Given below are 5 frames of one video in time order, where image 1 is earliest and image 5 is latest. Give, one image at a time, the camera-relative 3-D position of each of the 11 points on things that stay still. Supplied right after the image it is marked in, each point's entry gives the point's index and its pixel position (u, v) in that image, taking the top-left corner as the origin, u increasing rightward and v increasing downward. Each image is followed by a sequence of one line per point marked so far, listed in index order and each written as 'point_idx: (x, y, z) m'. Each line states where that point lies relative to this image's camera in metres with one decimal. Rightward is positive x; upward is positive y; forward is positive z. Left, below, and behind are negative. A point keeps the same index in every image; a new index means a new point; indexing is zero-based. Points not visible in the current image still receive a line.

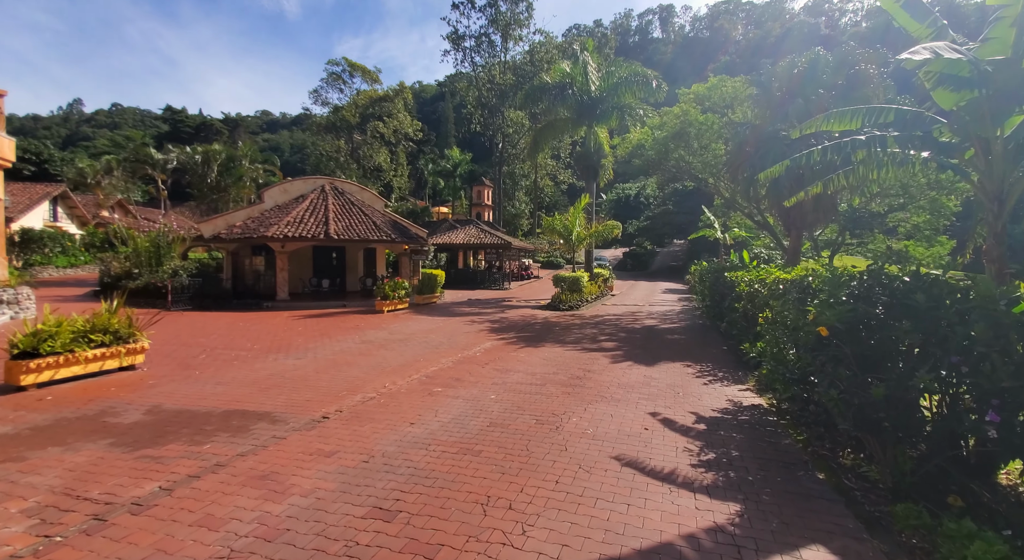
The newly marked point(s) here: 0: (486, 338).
0: (-0.6, -1.4, +11.7) m
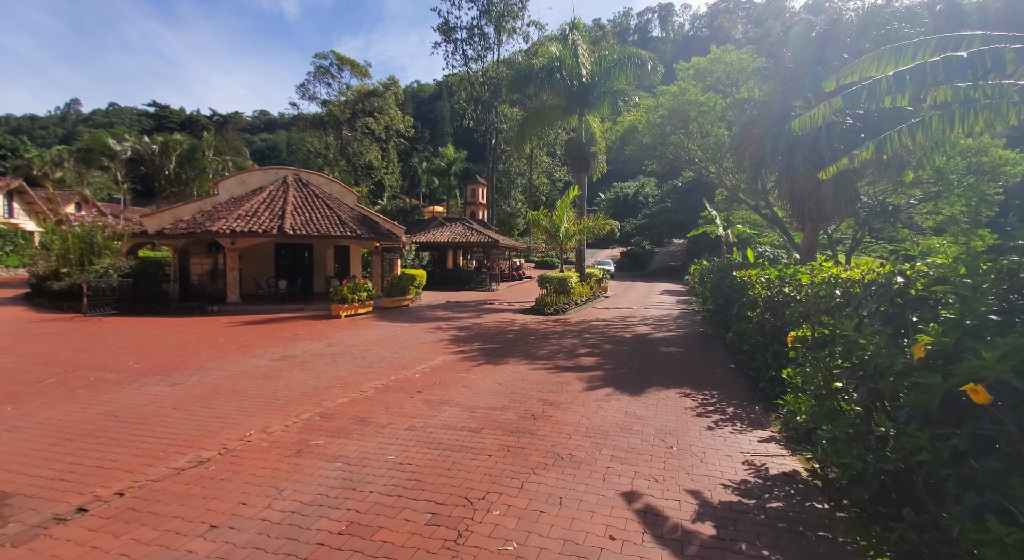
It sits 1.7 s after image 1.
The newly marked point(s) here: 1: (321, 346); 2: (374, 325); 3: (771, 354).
0: (-1.3, -1.4, +9.6) m
1: (-3.8, -1.3, +10.0) m
2: (-3.7, -1.2, +13.8) m
3: (+3.2, -0.9, +6.2) m
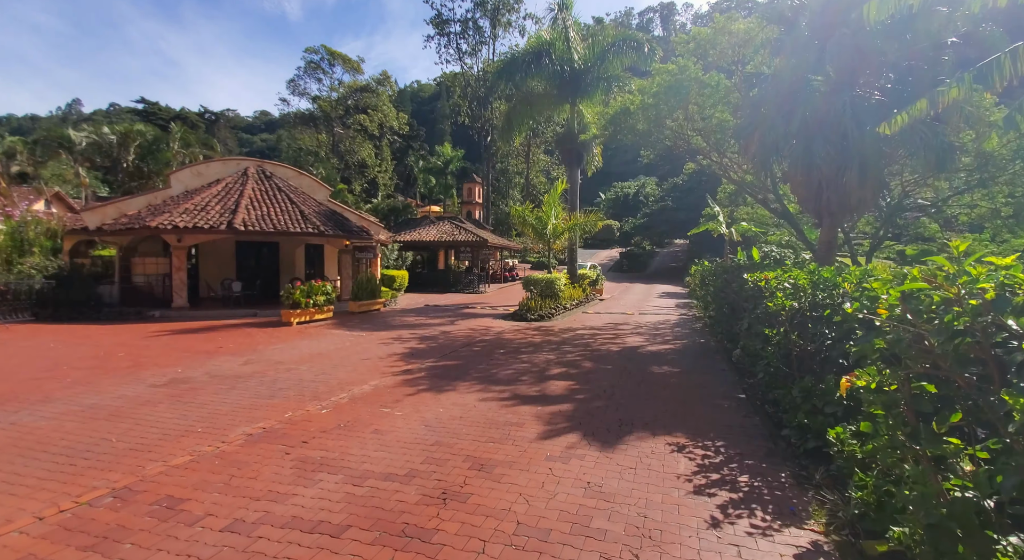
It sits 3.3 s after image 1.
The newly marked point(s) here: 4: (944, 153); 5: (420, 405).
0: (-2.0, -1.4, +7.8) m
1: (-4.5, -1.4, +8.2) m
2: (-4.4, -1.3, +11.9) m
3: (+2.5, -0.9, +4.3) m
4: (+8.5, +2.5, +10.0) m
5: (-1.1, -1.4, +5.9) m
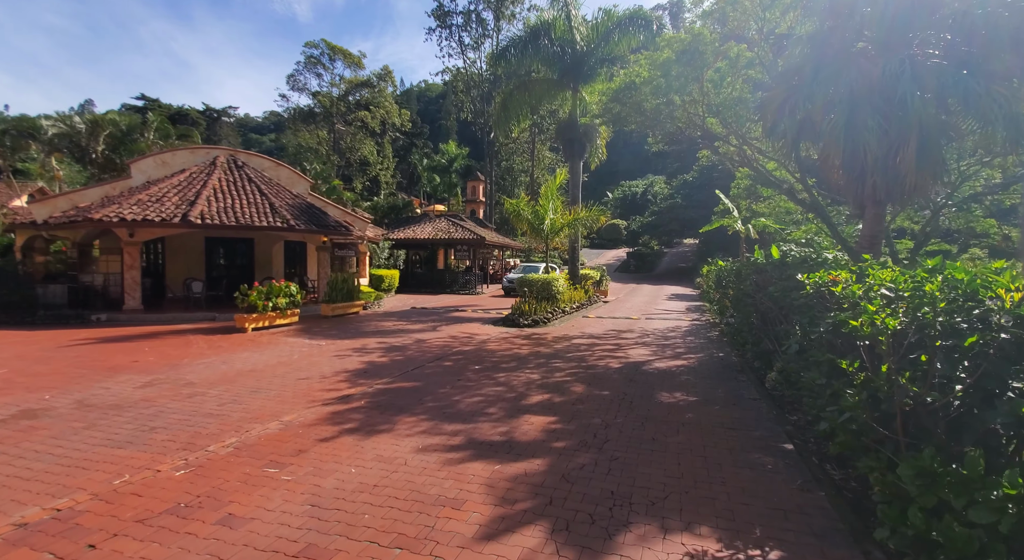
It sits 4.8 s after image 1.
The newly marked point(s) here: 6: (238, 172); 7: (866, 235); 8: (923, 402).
0: (-2.4, -1.4, +6.1) m
1: (-4.9, -1.4, +6.5) m
2: (-4.7, -1.3, +10.2) m
3: (+2.0, -0.9, +2.5) m
4: (+8.2, +2.5, +8.1) m
5: (-1.5, -1.5, +4.2) m
6: (-9.4, +3.7, +17.4) m
7: (+6.5, +0.8, +9.2) m
8: (+2.1, -0.6, +2.7) m
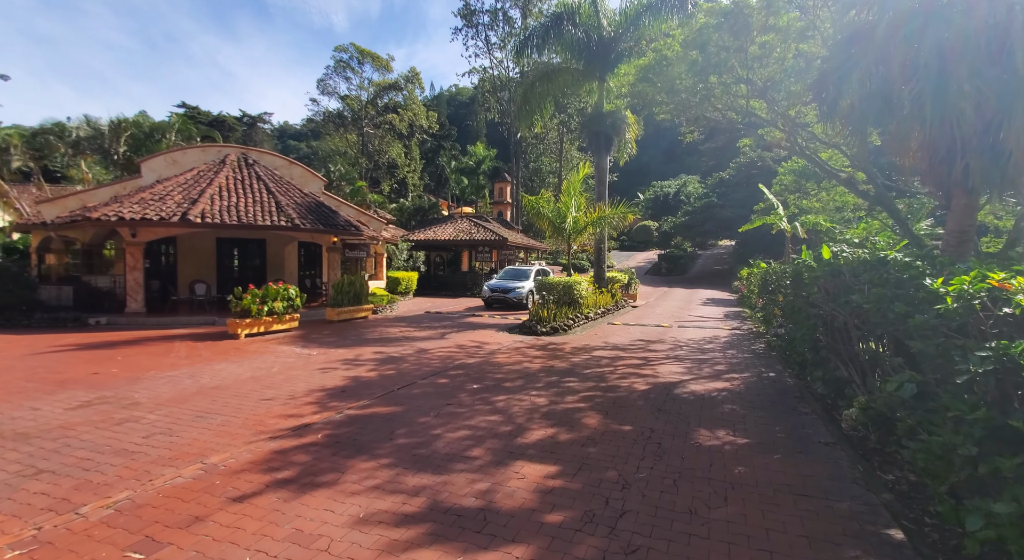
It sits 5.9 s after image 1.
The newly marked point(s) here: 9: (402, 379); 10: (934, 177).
0: (-2.4, -1.5, +5.0) m
1: (-4.9, -1.4, +5.5) m
2: (-4.5, -1.3, +9.3) m
3: (+1.8, -1.0, +1.1) m
4: (+8.2, +2.4, +6.4) m
5: (-1.6, -1.5, +3.0) m
6: (-8.7, +3.6, +16.7) m
7: (+6.7, +0.7, +7.6) m
8: (+1.9, -0.7, +1.3) m
9: (-1.6, -1.4, +7.3) m
10: (+6.2, +1.5, +7.5) m
